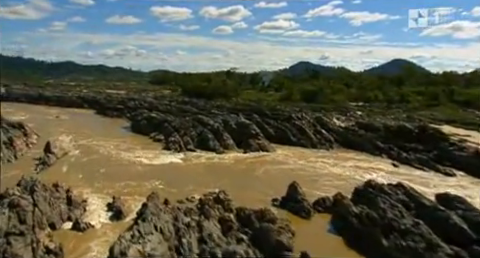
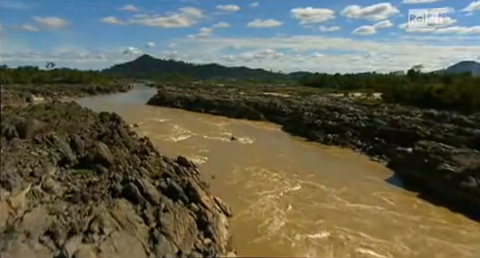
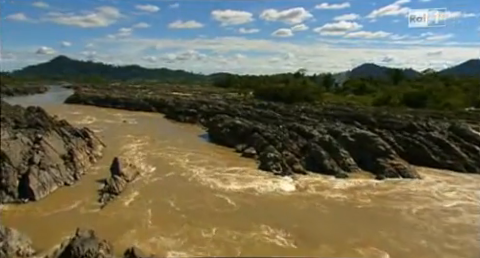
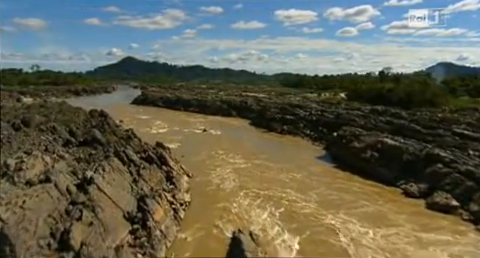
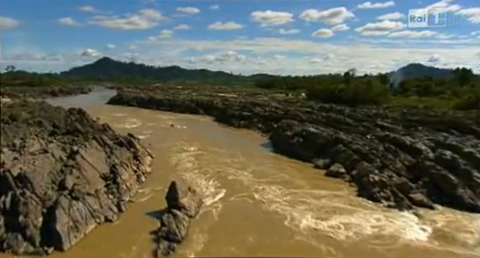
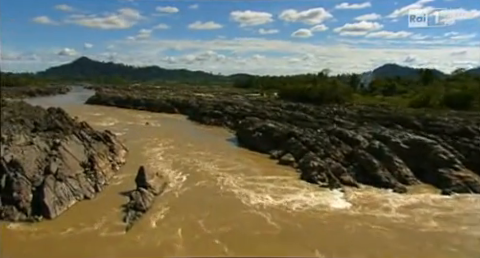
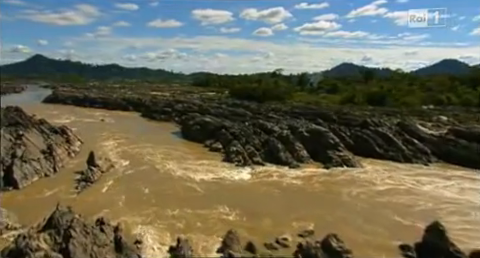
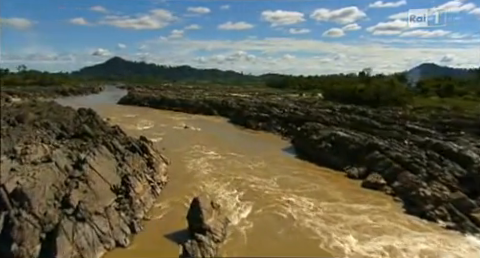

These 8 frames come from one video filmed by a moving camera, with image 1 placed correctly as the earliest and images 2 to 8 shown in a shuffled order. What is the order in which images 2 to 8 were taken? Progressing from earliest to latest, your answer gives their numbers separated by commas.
7, 3, 6, 5, 8, 4, 2
